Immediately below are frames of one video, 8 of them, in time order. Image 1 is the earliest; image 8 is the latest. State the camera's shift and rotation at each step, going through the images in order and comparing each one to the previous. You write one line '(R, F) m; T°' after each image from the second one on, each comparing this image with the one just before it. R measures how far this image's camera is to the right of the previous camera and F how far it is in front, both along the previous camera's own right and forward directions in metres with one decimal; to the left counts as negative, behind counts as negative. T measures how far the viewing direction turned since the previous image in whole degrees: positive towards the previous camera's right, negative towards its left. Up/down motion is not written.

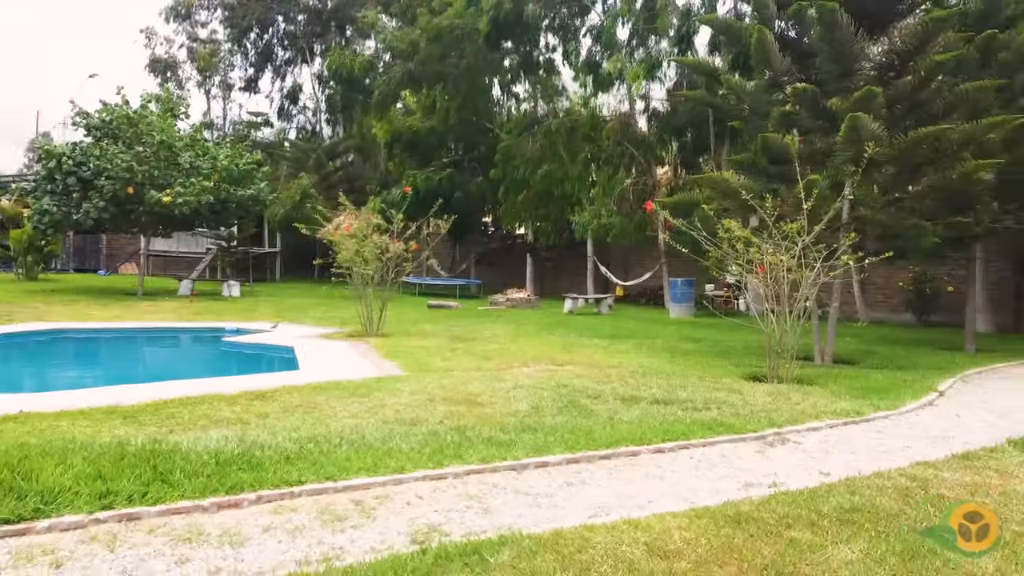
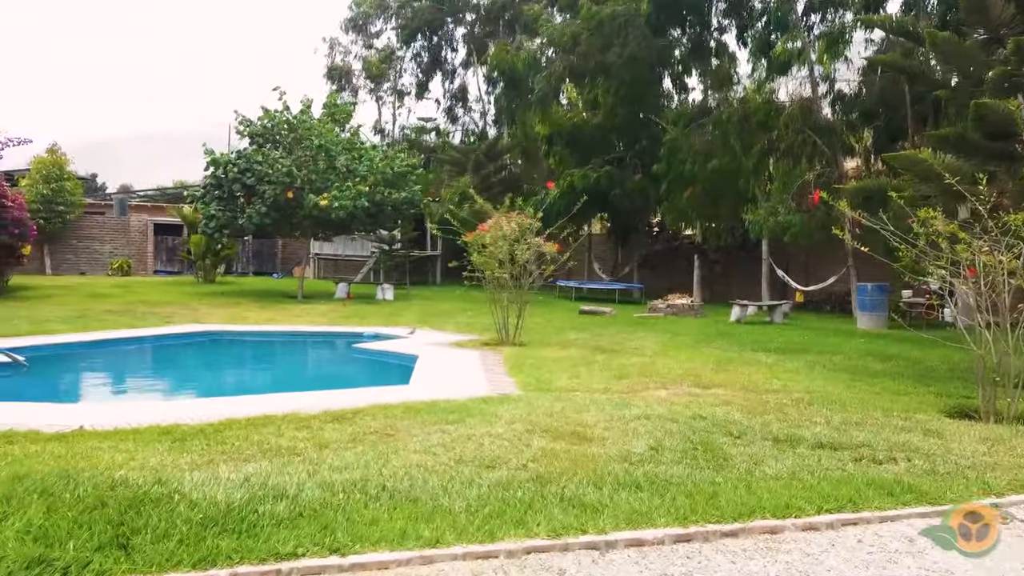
(+0.4, +1.1) m; -13°
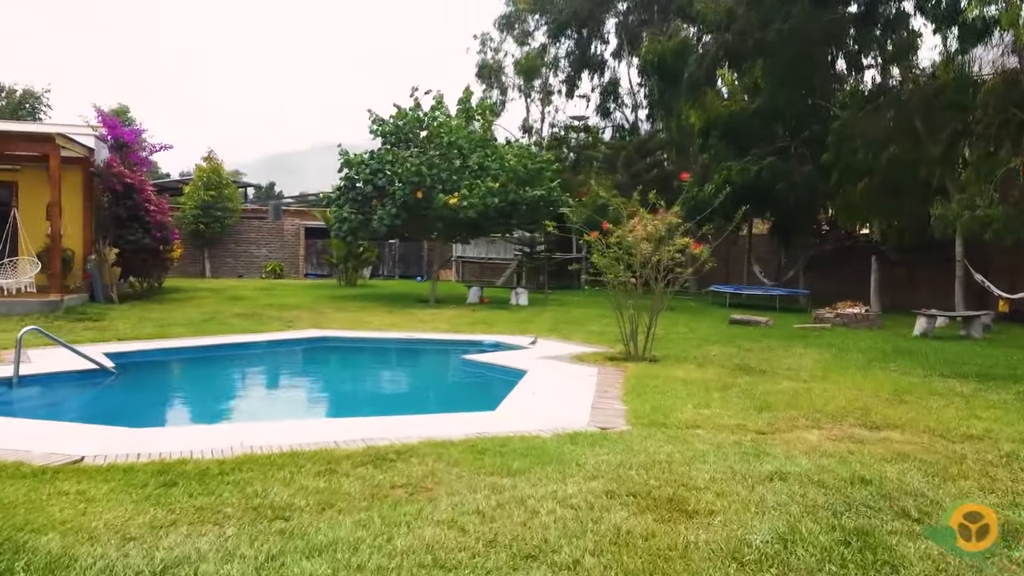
(+0.4, +1.3) m; -11°
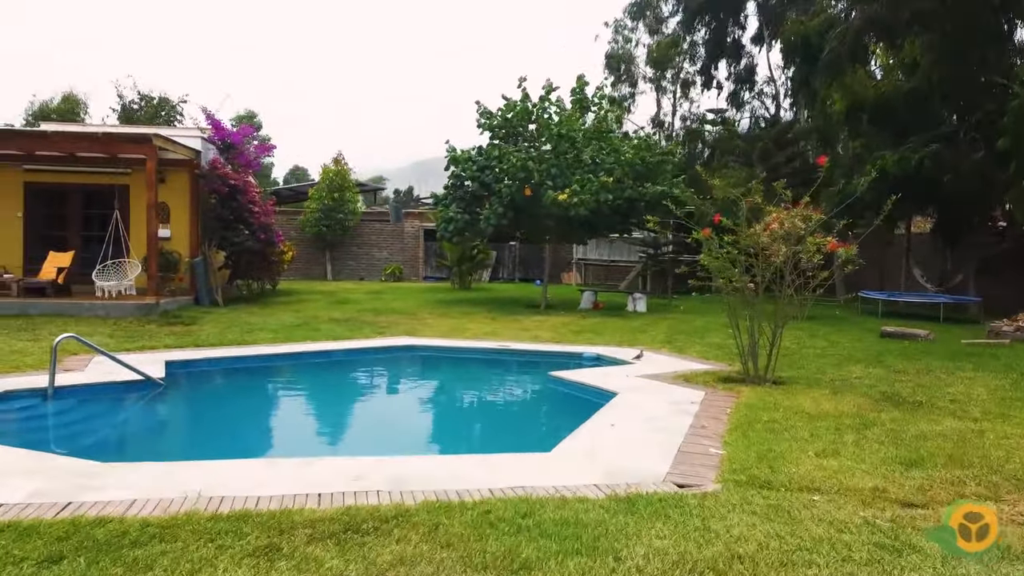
(+0.4, +1.2) m; -10°
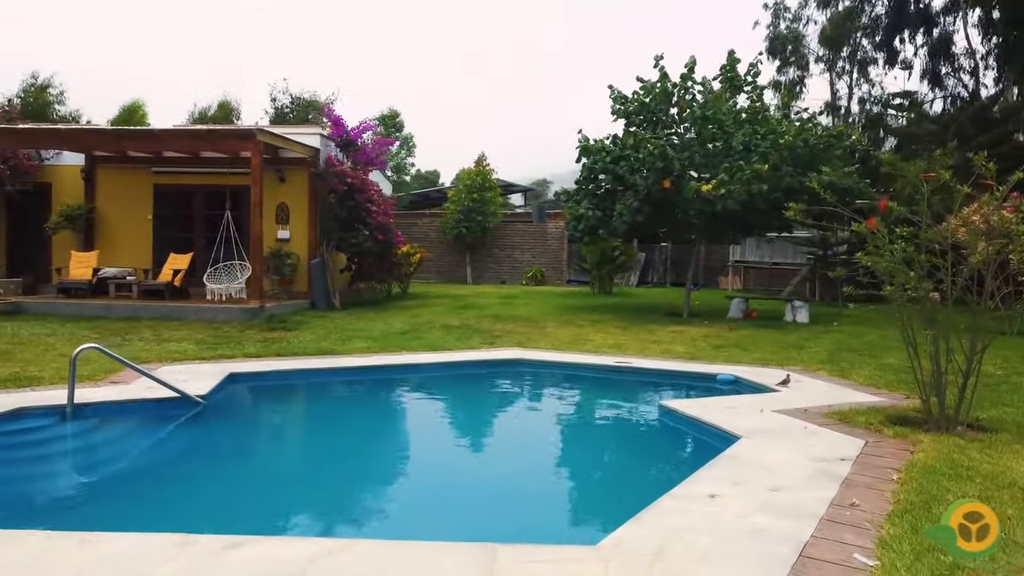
(+0.5, +1.5) m; -12°
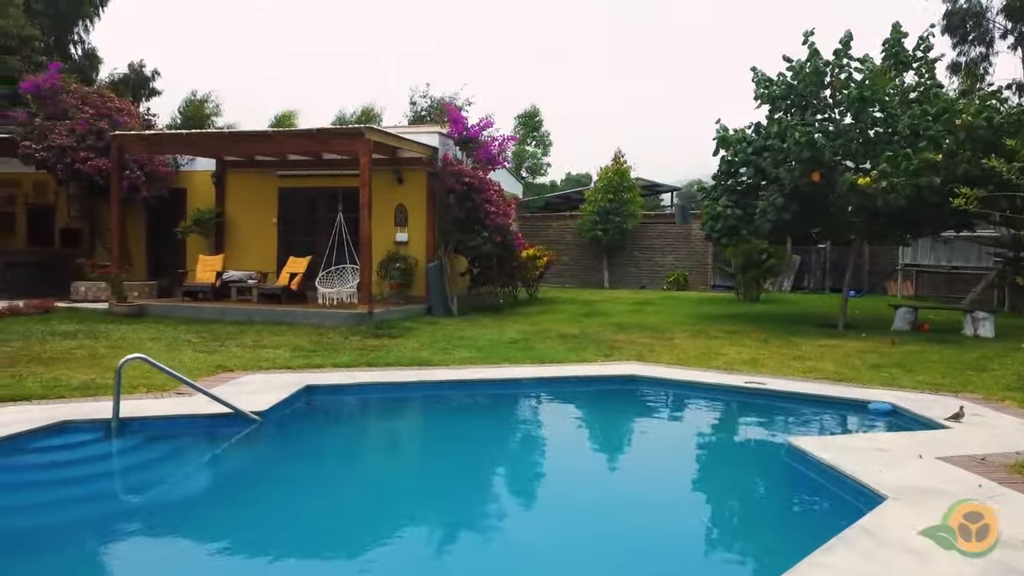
(+0.4, +1.0) m; -11°
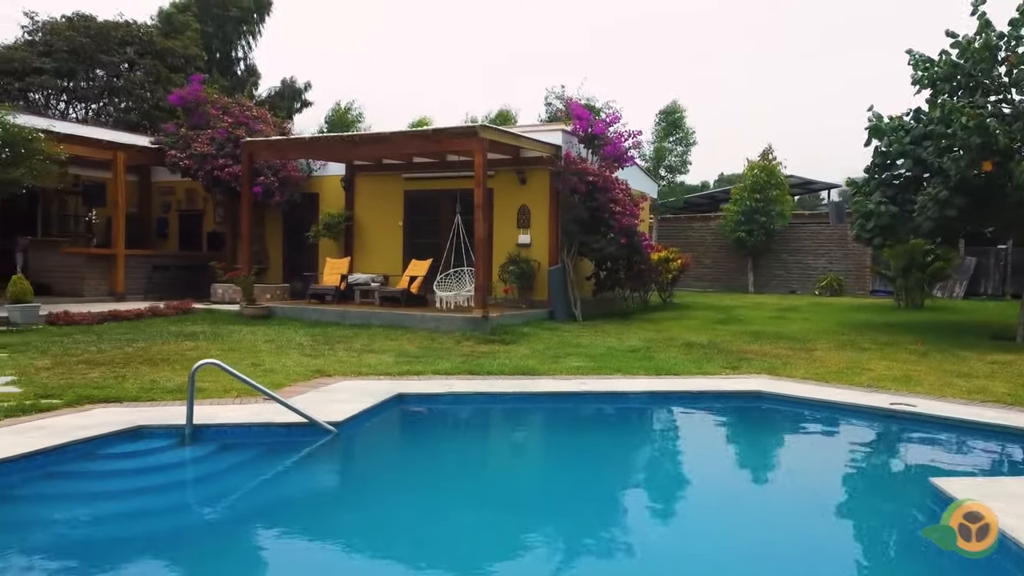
(+0.4, +0.6) m; -11°
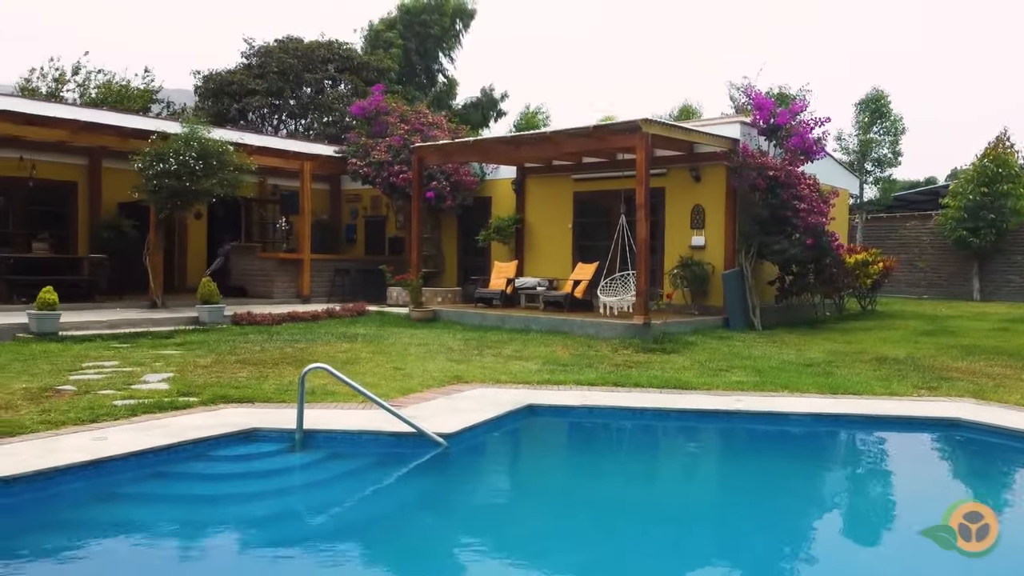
(+0.5, +0.6) m; -14°
